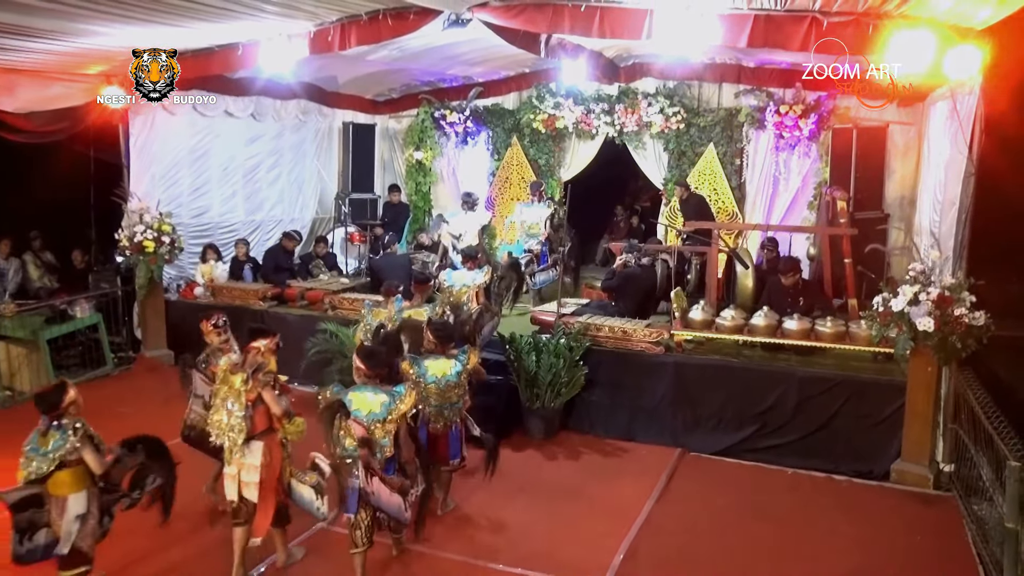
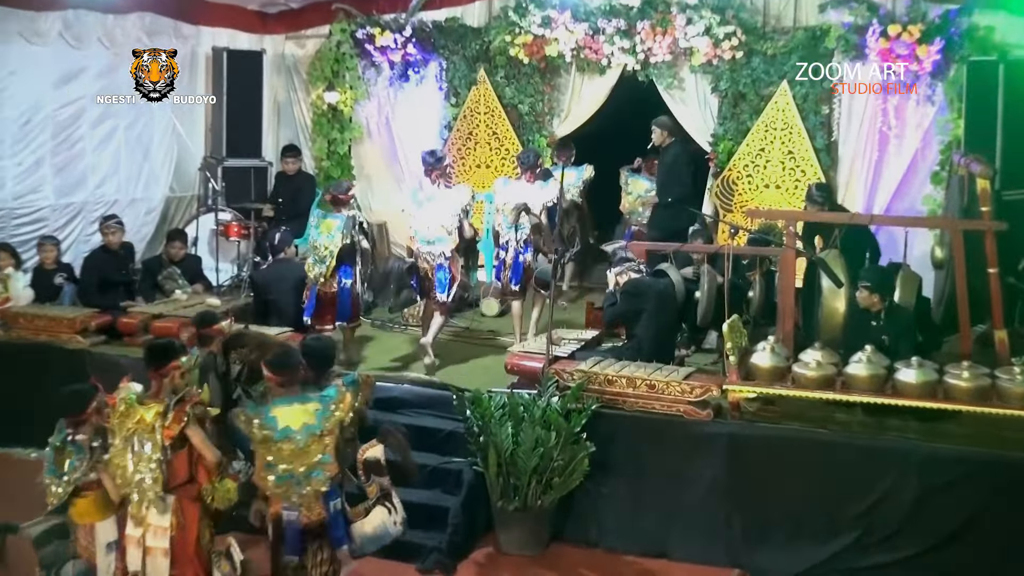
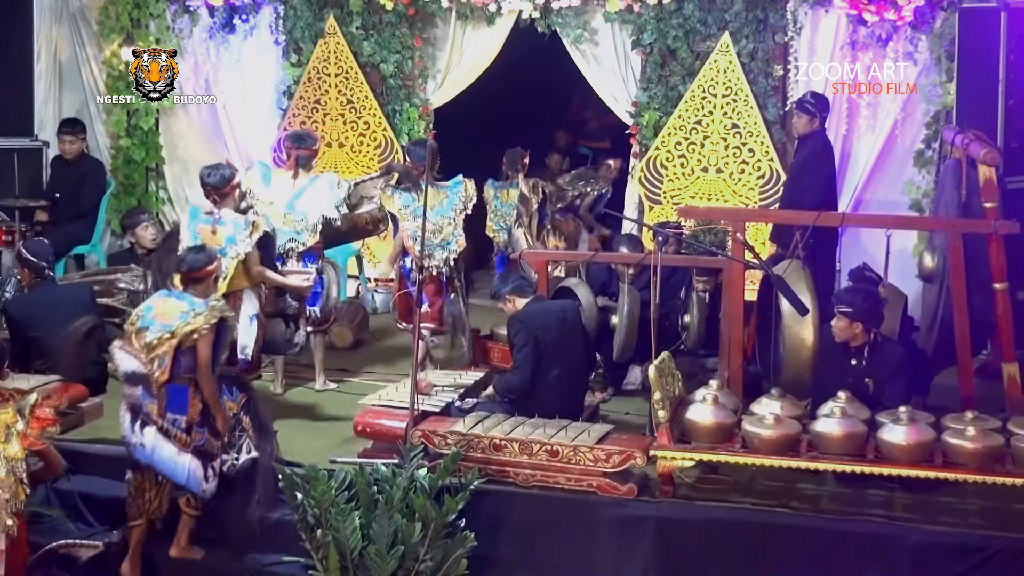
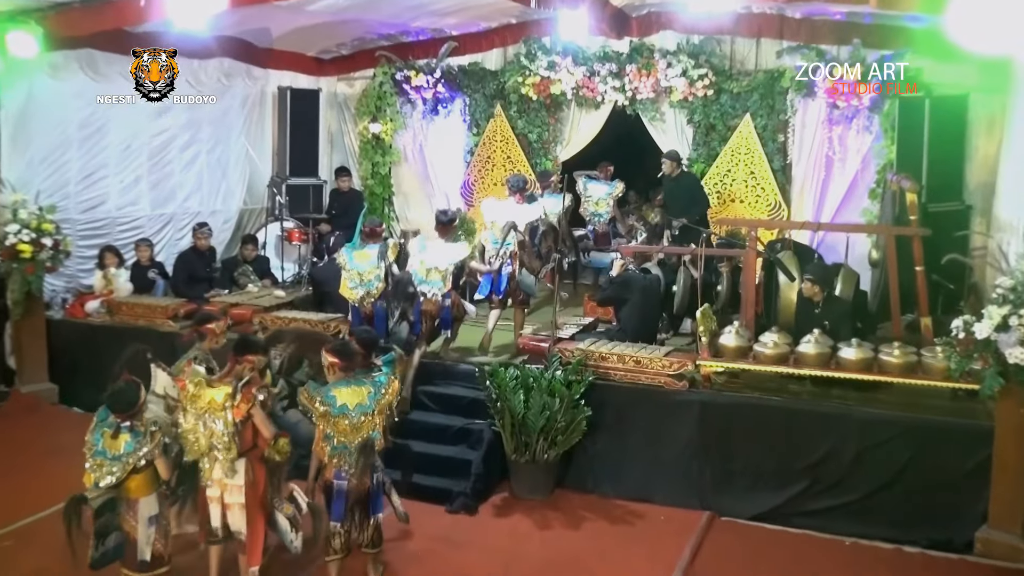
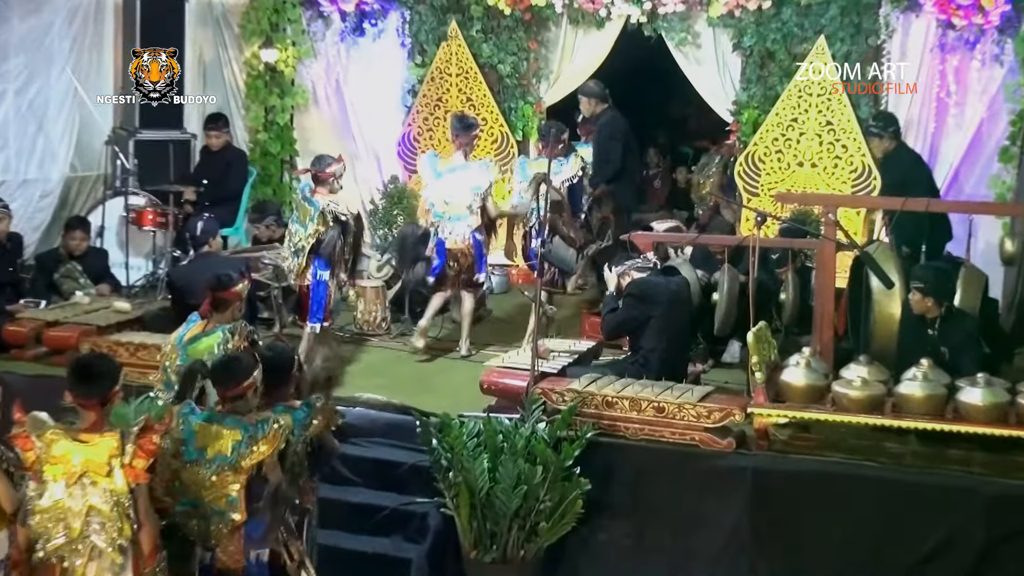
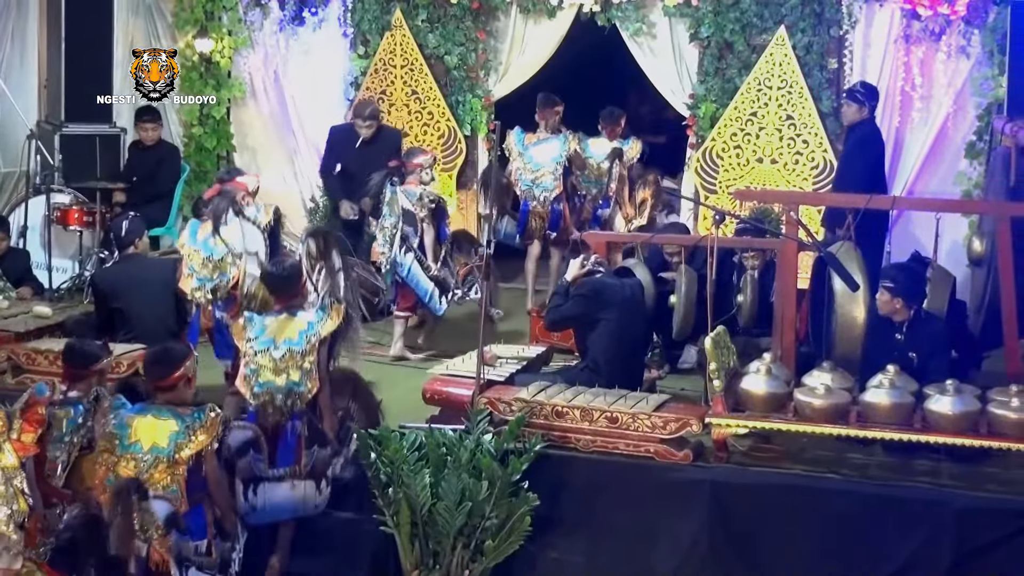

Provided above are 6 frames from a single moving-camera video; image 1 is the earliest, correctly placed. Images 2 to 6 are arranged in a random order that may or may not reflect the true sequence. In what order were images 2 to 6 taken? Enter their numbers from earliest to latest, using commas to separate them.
4, 2, 5, 6, 3
